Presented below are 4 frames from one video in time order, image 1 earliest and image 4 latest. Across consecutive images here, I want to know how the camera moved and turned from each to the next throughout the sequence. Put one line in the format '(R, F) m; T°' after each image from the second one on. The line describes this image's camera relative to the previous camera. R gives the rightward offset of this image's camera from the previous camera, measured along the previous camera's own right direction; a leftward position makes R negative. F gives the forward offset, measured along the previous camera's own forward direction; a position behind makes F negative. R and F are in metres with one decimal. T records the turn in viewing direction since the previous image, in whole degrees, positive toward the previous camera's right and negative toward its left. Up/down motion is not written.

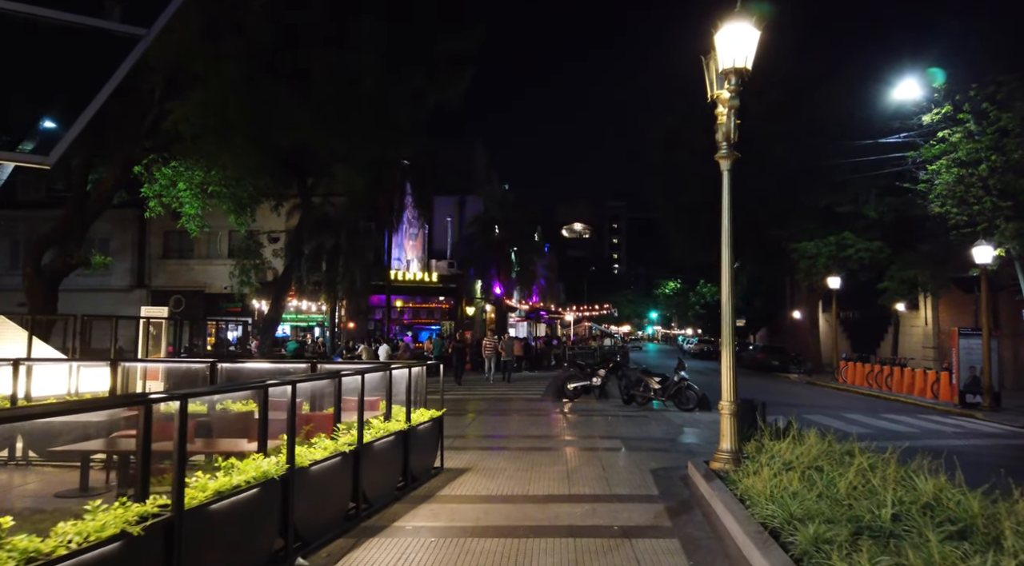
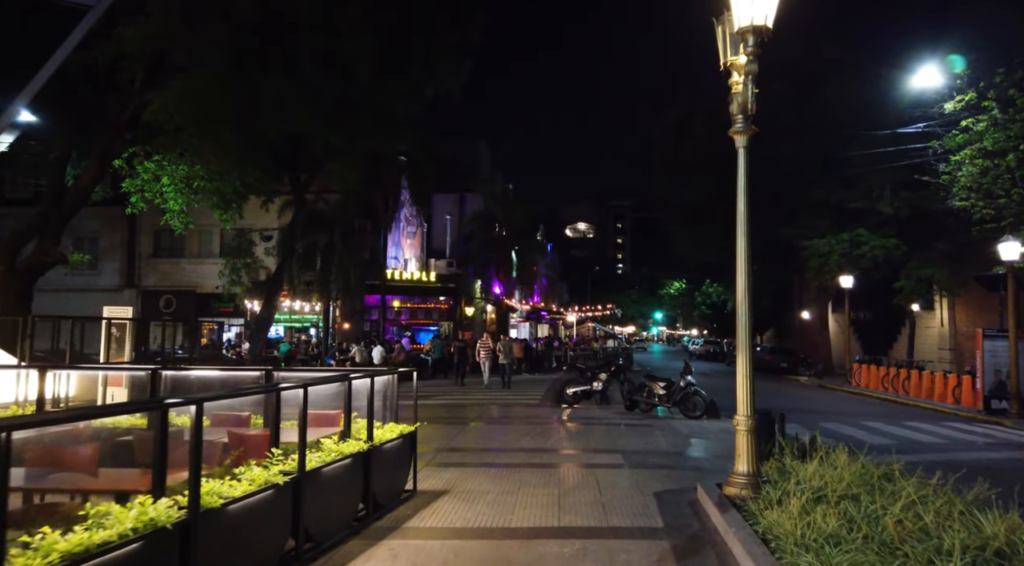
(+0.2, +1.0) m; 0°
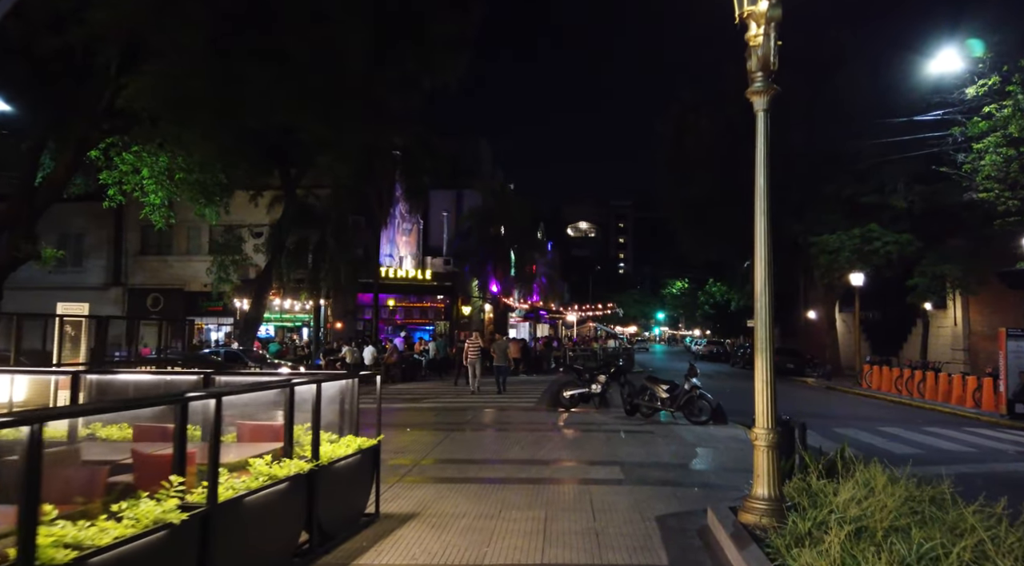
(+0.2, +1.0) m; 0°
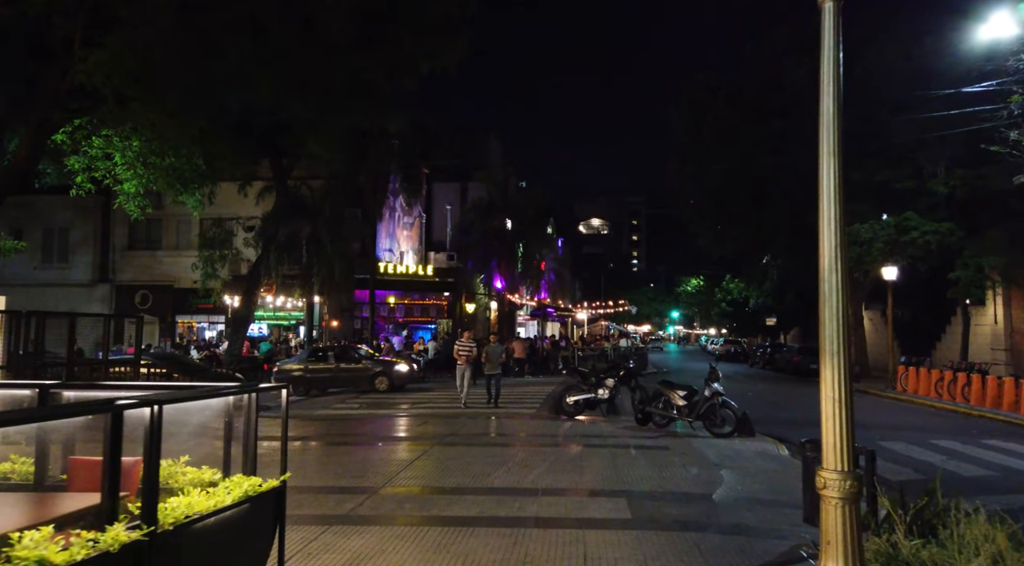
(+0.3, +1.7) m; -1°
